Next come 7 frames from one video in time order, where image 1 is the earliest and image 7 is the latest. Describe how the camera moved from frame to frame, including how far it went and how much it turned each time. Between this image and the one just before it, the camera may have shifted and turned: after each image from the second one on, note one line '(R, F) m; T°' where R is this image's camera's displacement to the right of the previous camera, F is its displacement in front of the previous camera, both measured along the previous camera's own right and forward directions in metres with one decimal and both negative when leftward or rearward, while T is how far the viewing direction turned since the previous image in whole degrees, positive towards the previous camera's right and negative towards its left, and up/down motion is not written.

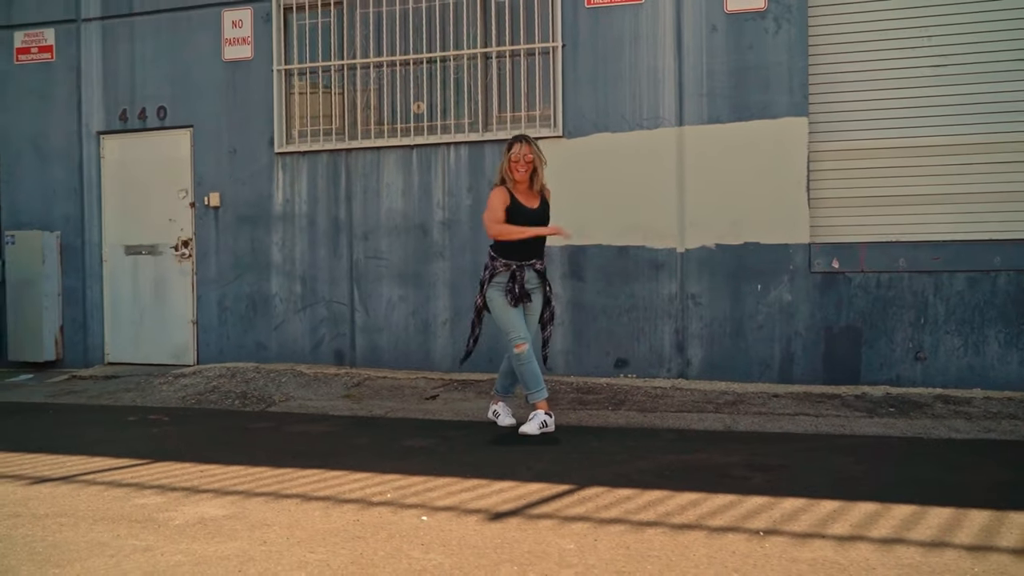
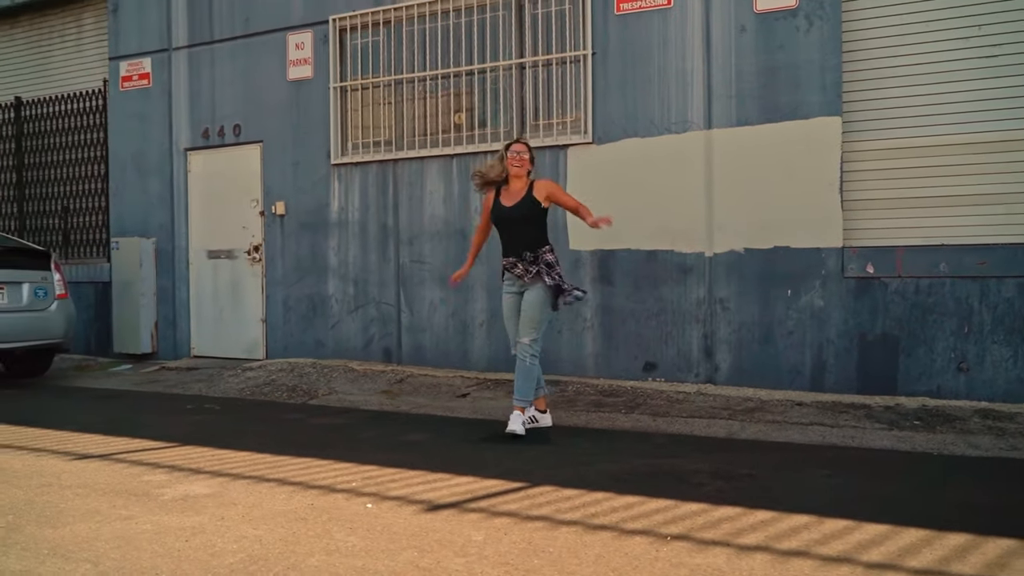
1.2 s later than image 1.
(+0.9, -0.2) m; -9°
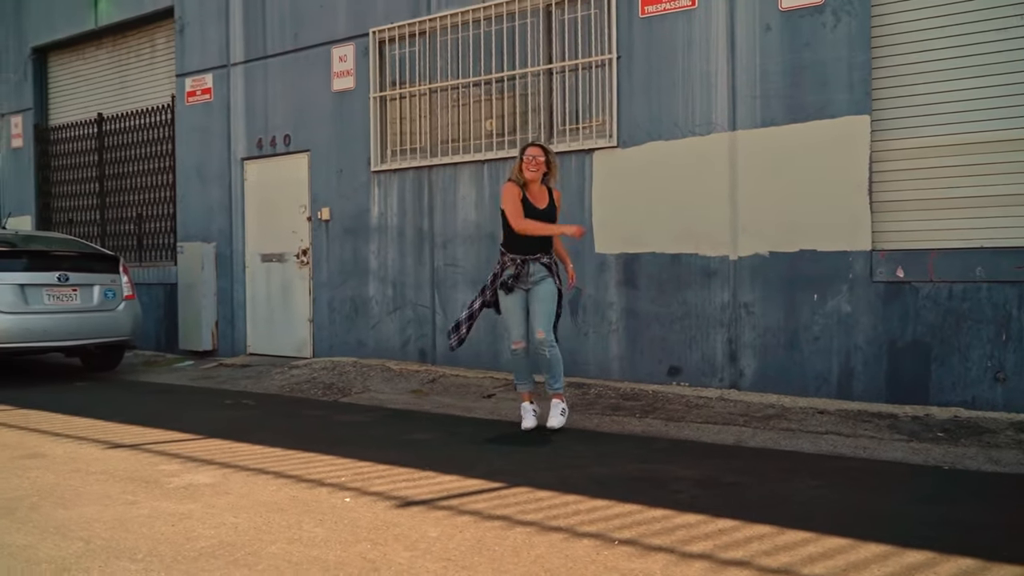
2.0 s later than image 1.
(+0.6, -0.1) m; -6°
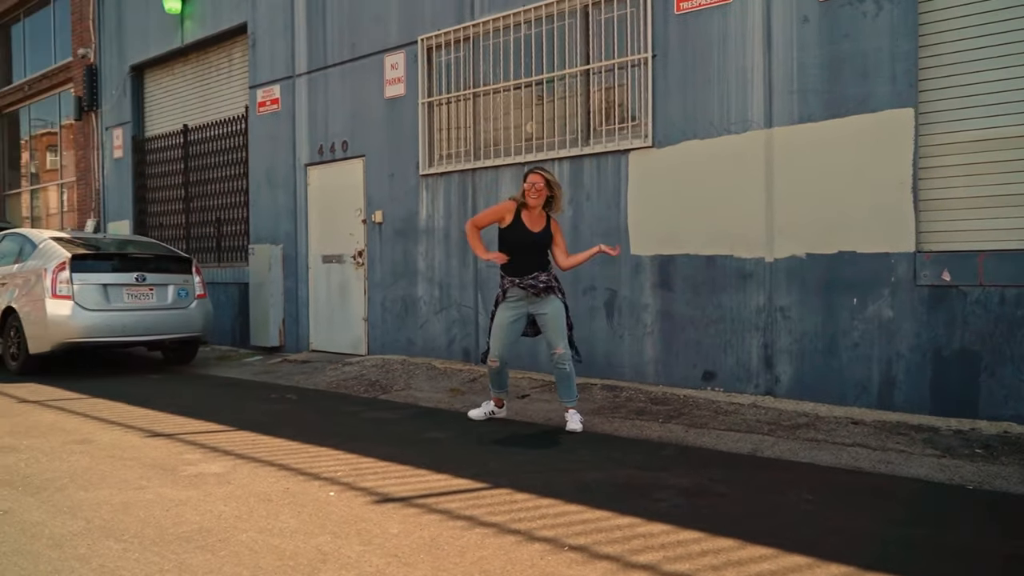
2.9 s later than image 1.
(+0.7, 0.0) m; -8°
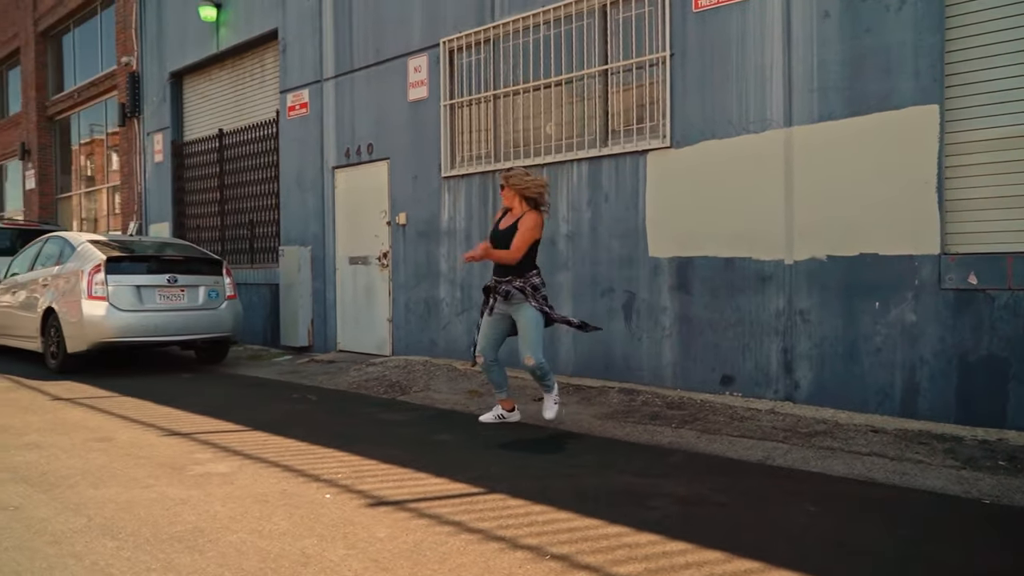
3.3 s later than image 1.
(+0.3, 0.0) m; -3°
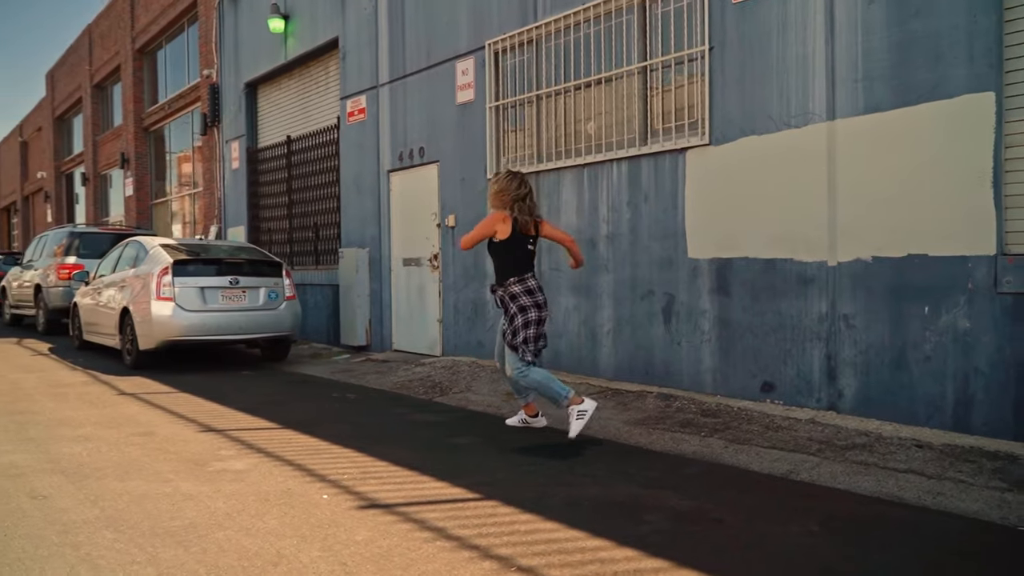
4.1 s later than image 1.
(+0.6, +0.1) m; -7°
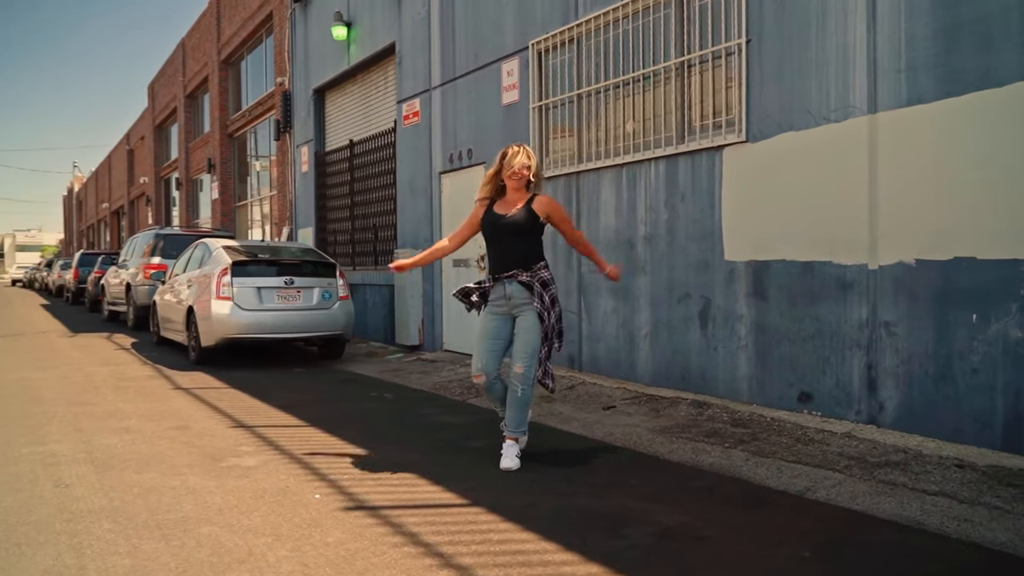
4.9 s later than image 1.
(+0.6, +0.1) m; -7°
